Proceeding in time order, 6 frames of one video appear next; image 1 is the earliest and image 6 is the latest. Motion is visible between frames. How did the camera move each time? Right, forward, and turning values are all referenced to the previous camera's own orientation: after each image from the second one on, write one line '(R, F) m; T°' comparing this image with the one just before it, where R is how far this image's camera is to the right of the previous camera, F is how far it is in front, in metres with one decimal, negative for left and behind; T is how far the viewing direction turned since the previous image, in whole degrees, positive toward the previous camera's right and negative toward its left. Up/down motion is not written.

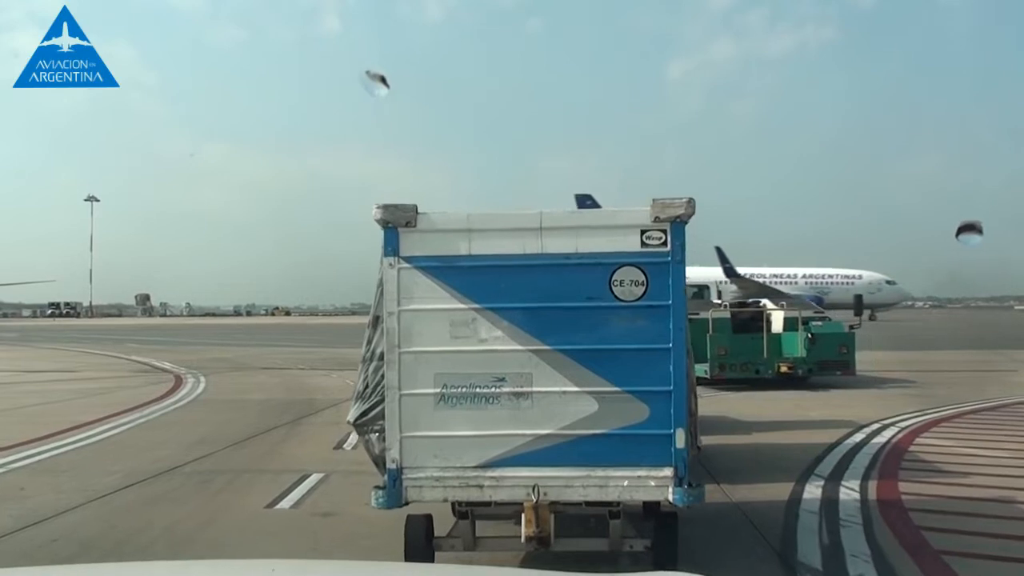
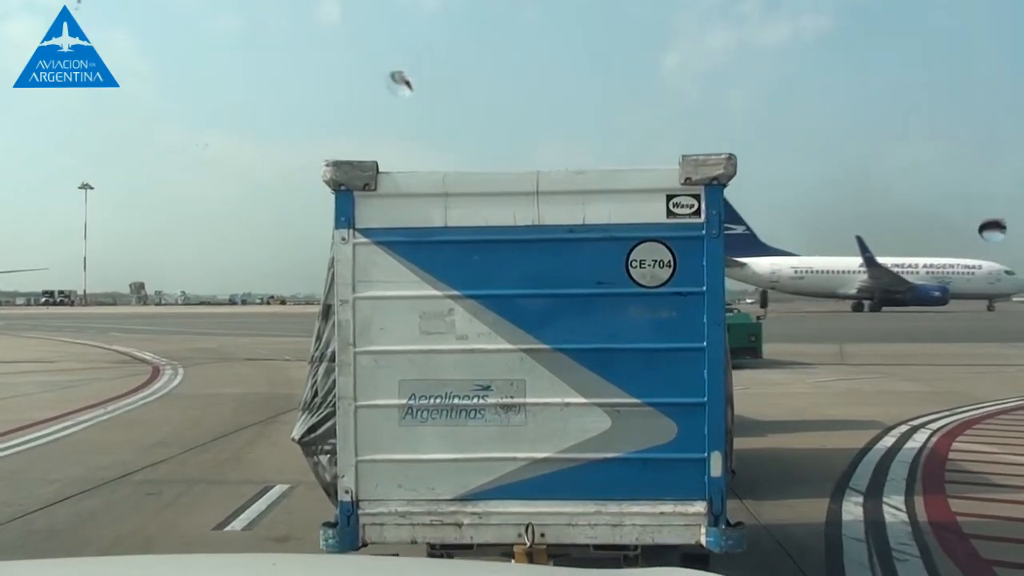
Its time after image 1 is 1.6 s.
(0.0, +1.2) m; 0°
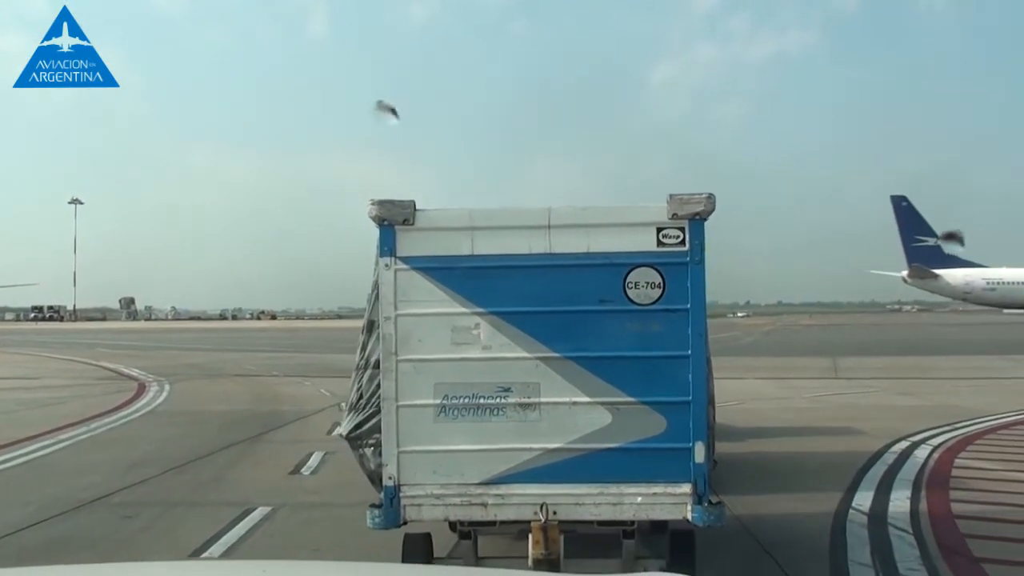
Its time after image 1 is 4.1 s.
(-0.1, -0.8) m; +1°
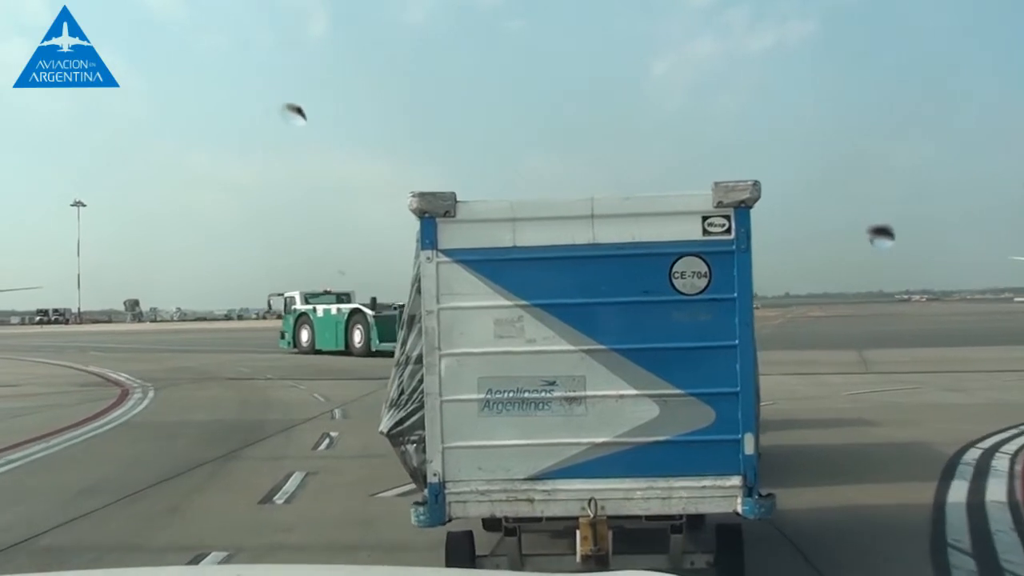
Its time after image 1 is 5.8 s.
(-0.2, +0.1) m; 0°
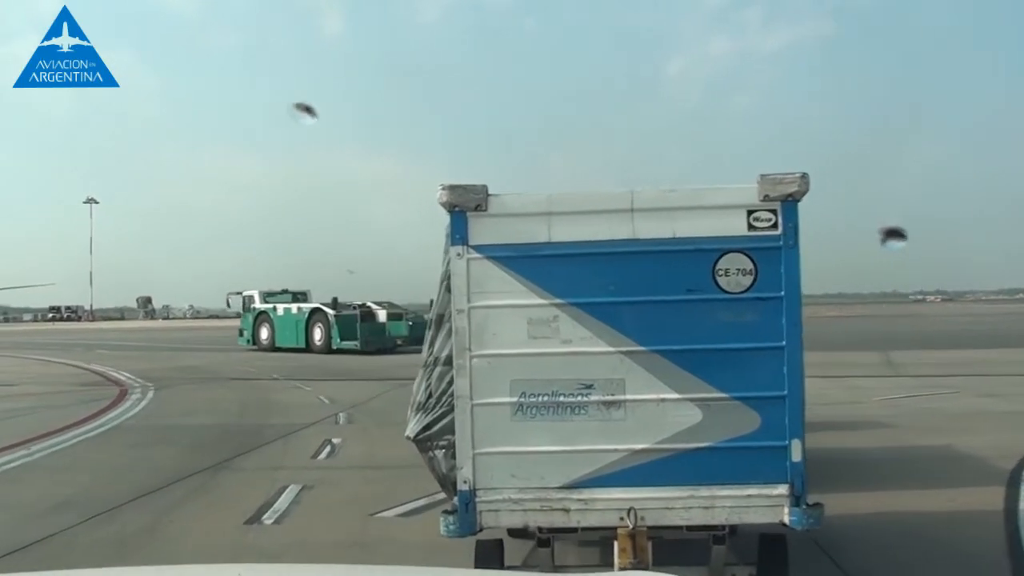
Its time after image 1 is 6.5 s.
(-0.1, +0.2) m; -1°
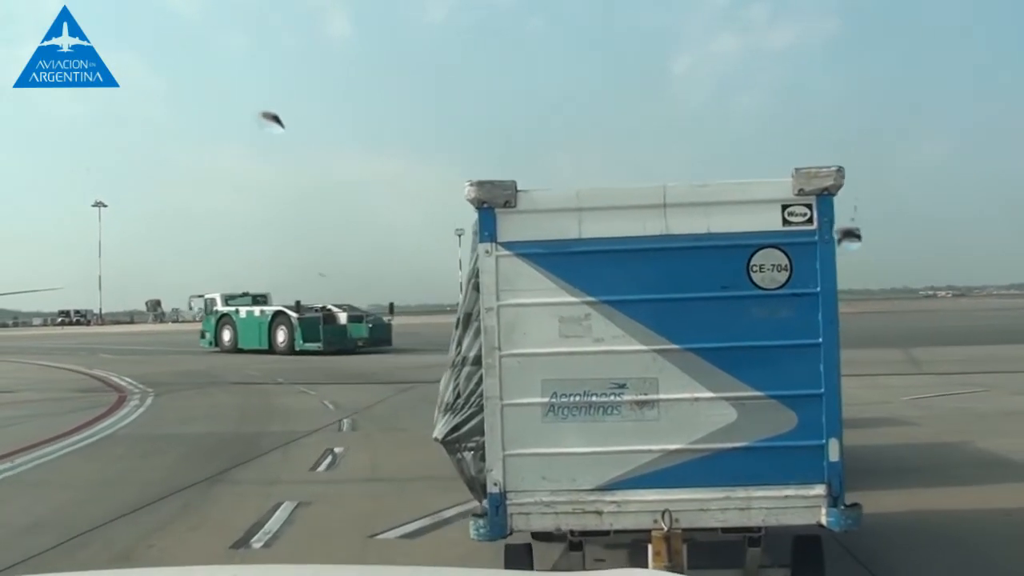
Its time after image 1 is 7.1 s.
(-0.1, +0.1) m; 0°
